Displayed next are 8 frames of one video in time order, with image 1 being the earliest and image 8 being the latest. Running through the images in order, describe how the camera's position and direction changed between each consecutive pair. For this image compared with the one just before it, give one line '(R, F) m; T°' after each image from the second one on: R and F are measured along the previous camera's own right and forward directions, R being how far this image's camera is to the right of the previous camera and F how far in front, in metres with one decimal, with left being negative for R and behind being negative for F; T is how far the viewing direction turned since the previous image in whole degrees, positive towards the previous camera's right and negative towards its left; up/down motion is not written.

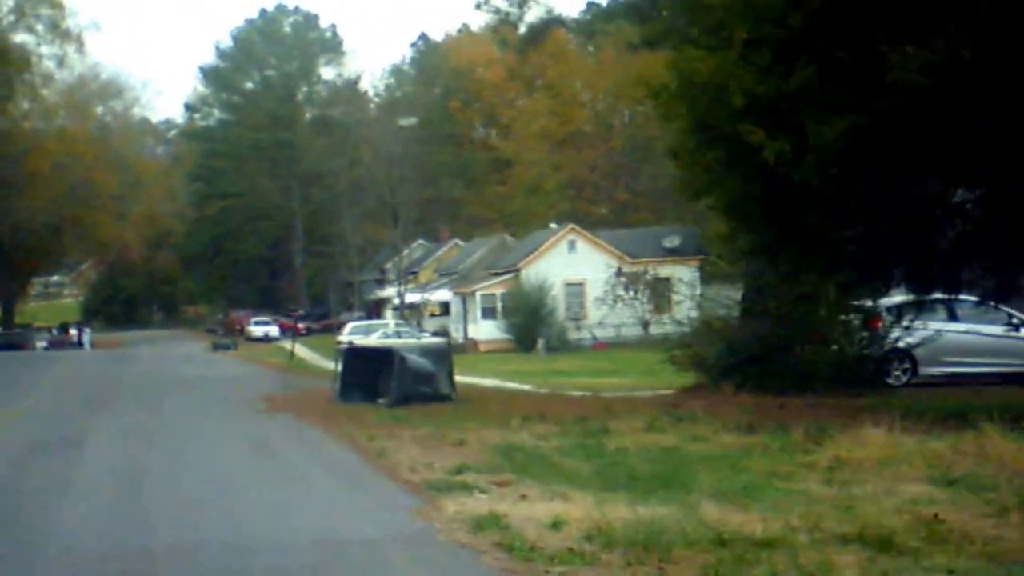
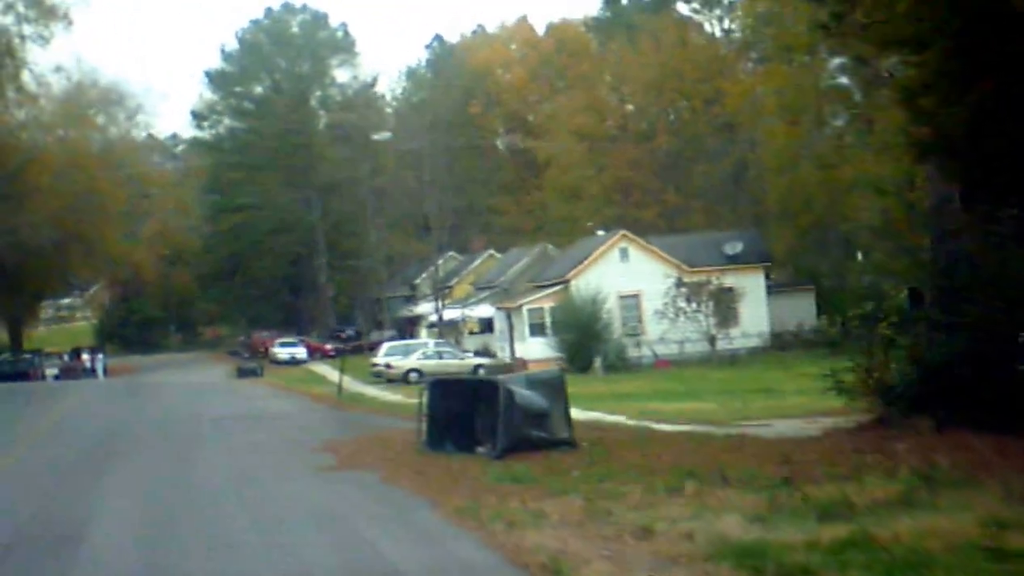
(-1.2, +5.1) m; -1°
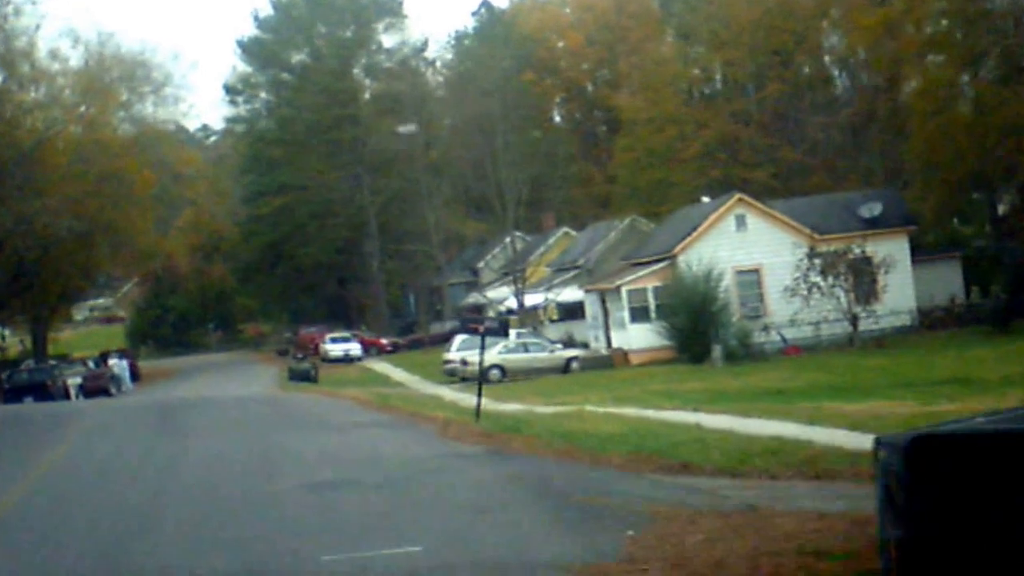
(-1.9, +8.4) m; -1°
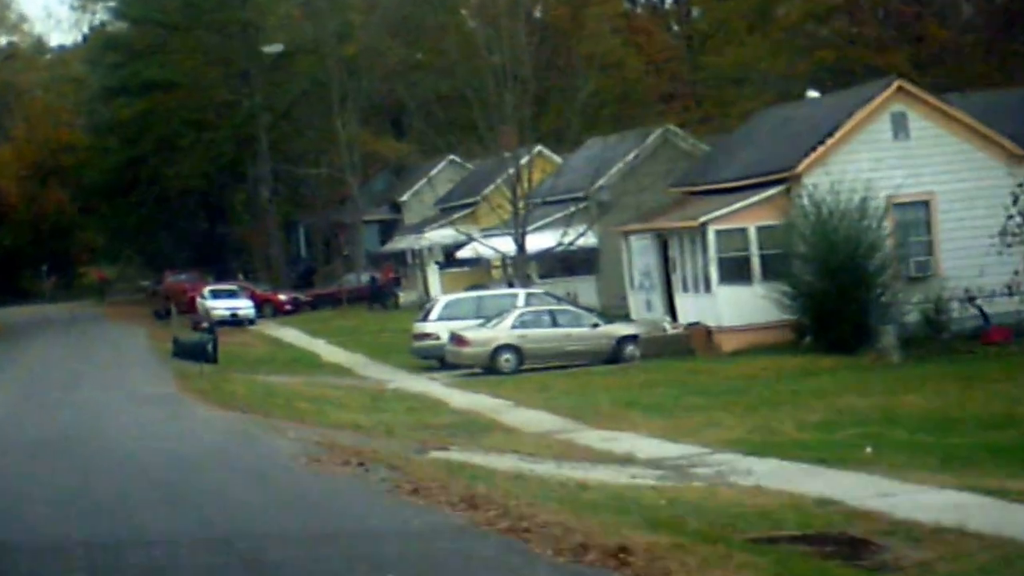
(-3.9, +19.0) m; +6°
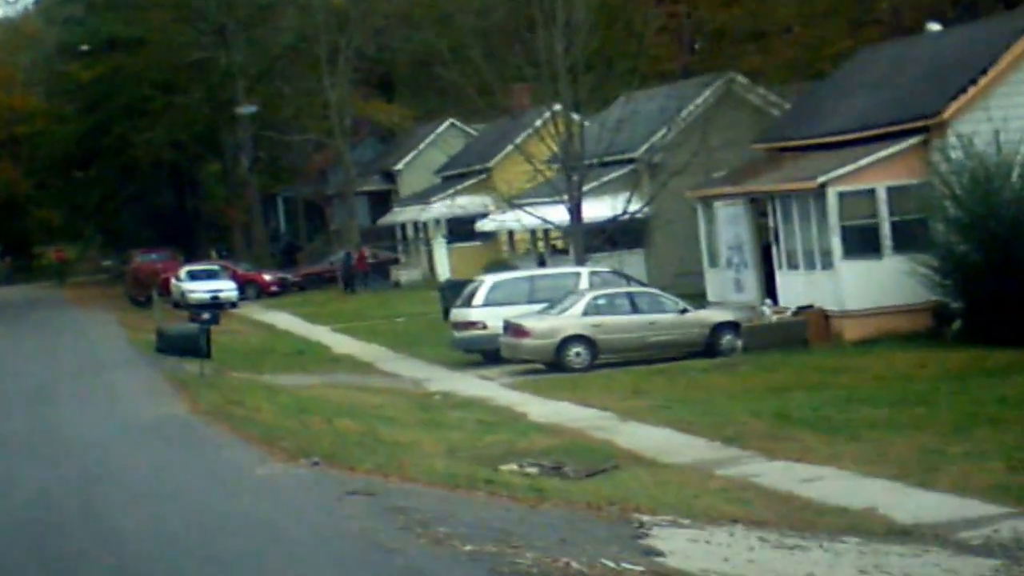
(-2.0, +6.6) m; +2°
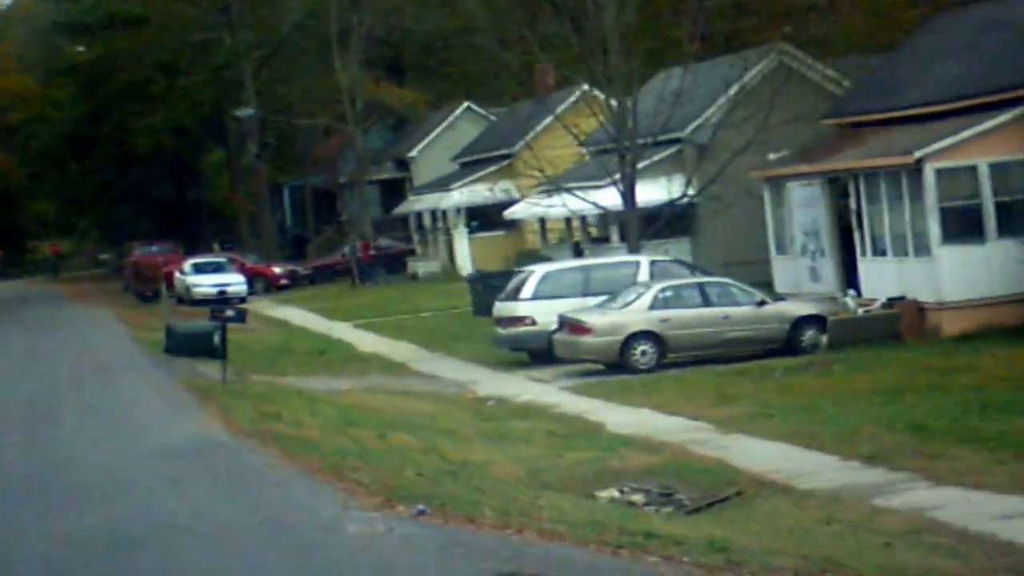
(-1.1, +3.2) m; 0°
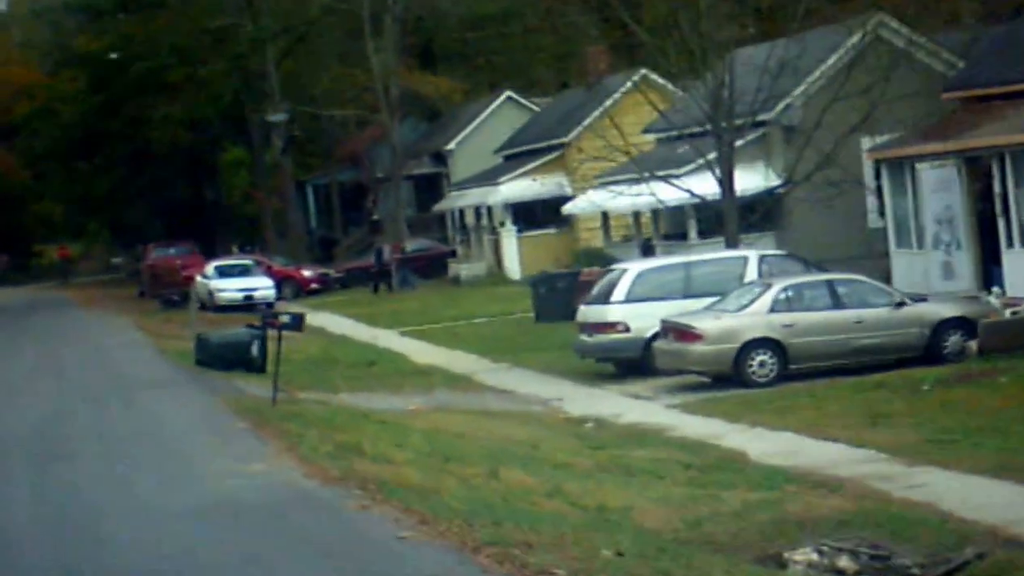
(-1.1, +3.9) m; 0°
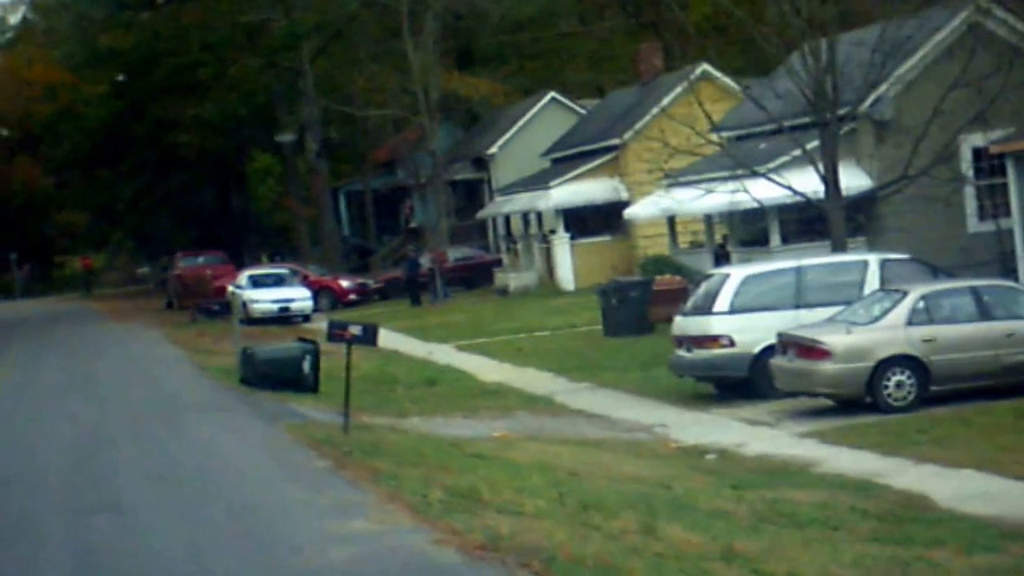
(-1.0, +3.0) m; -1°
